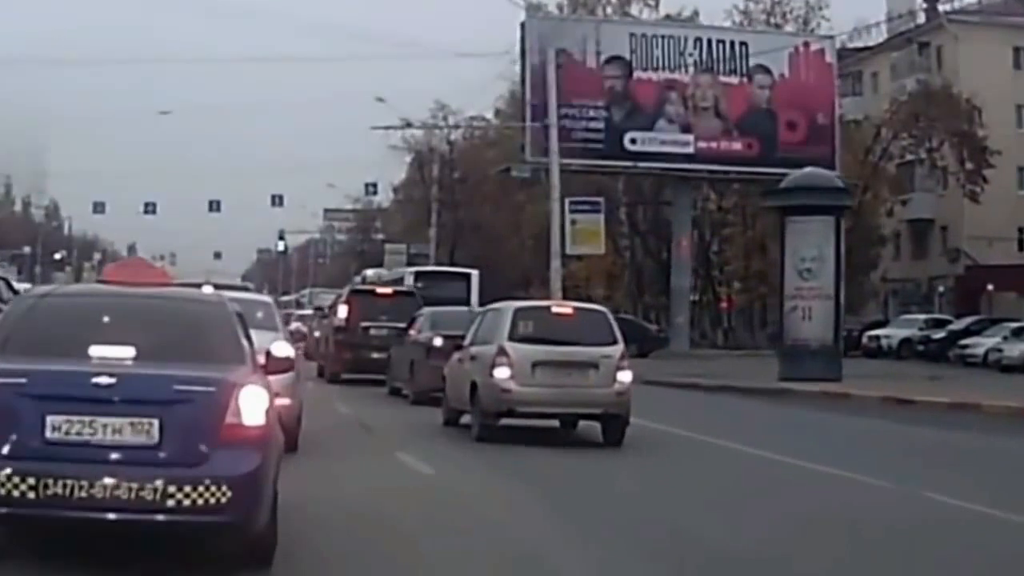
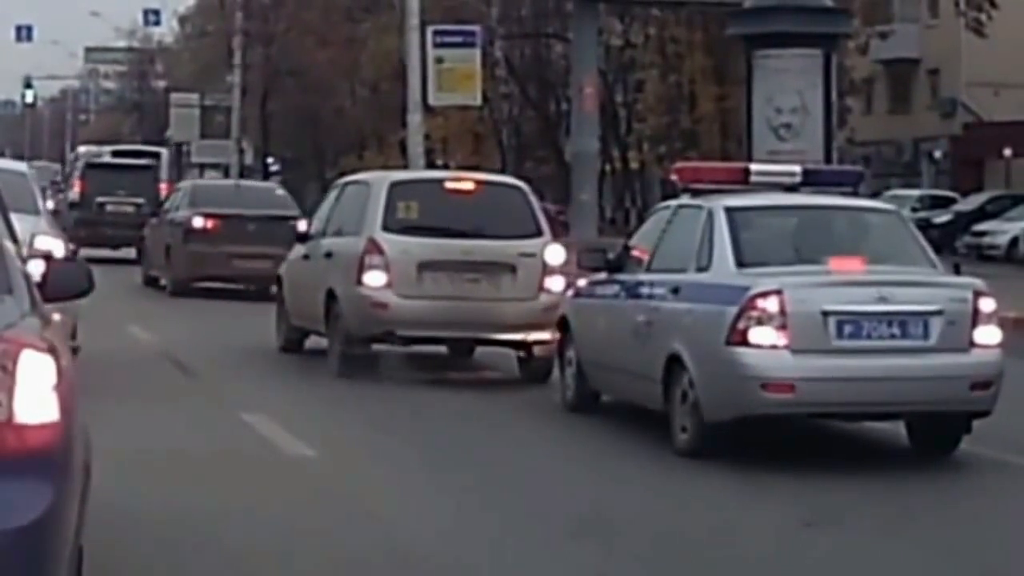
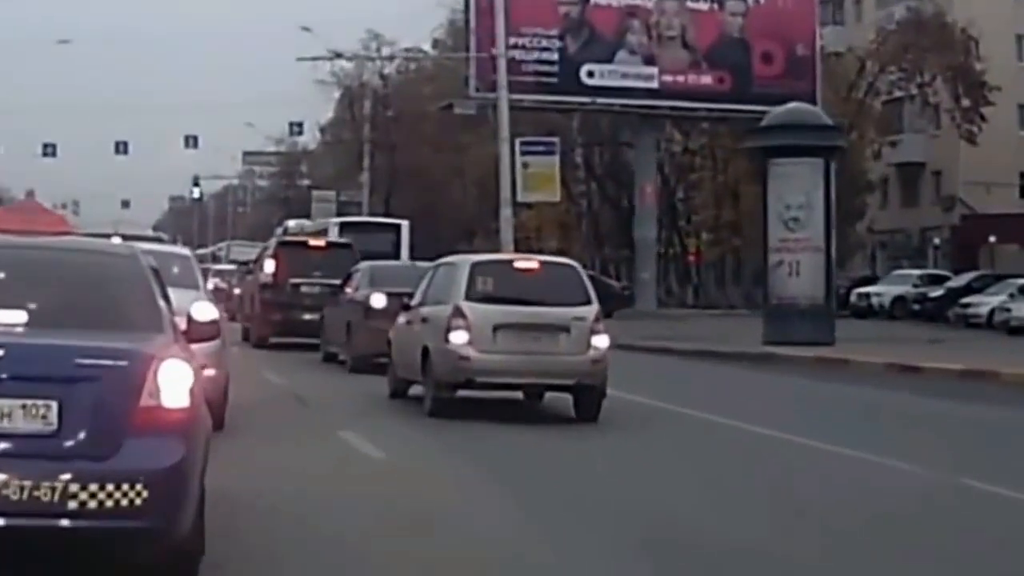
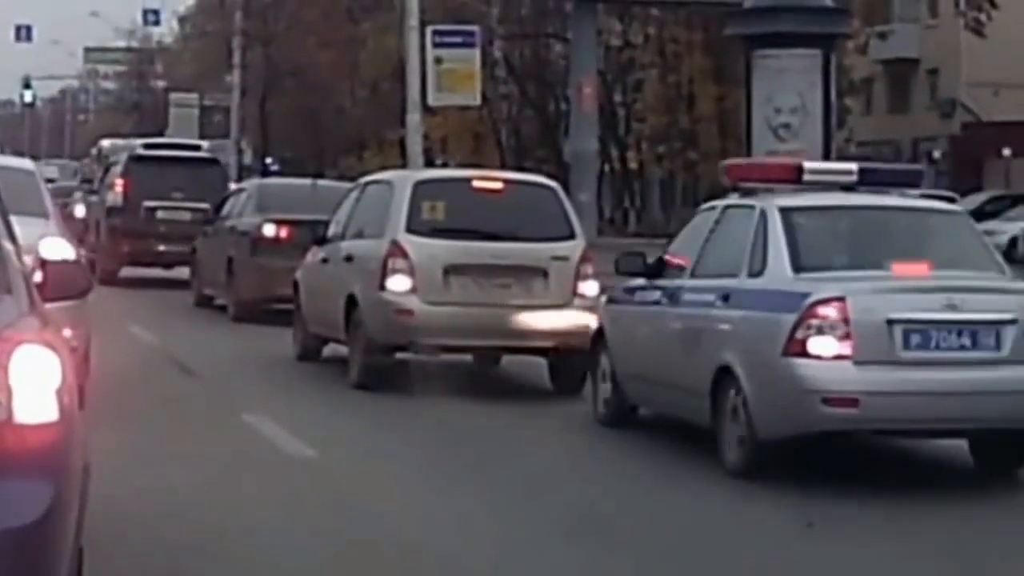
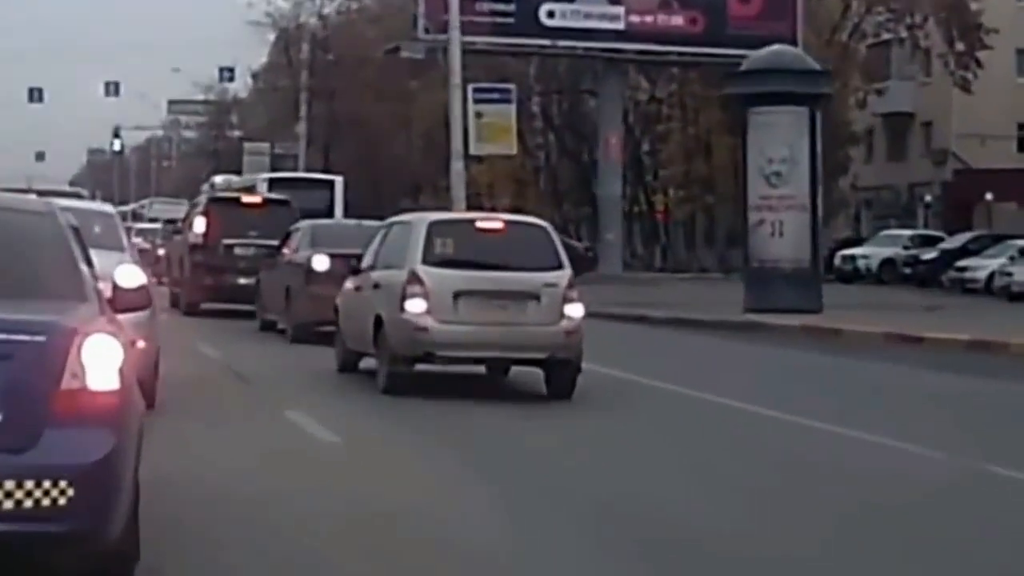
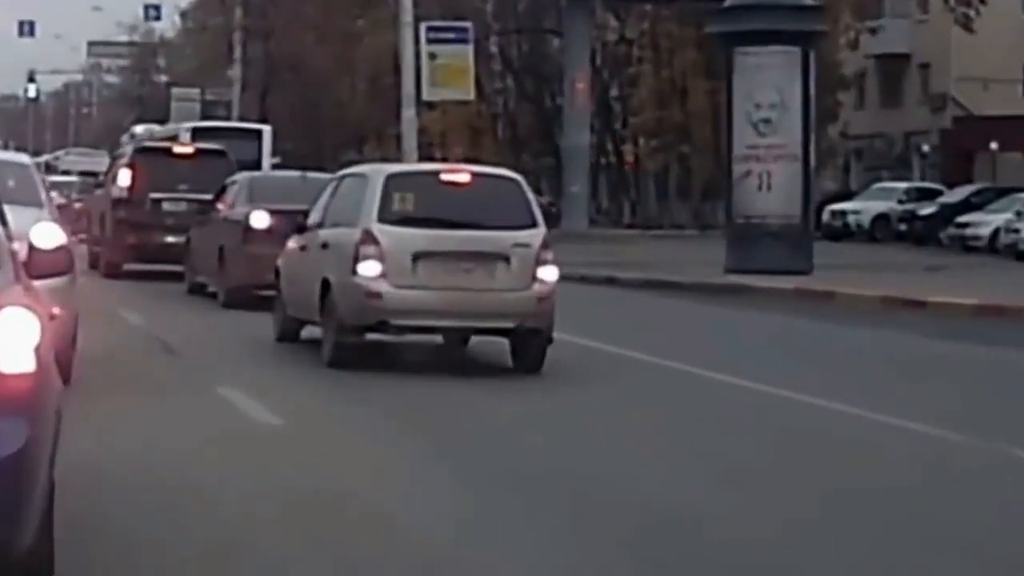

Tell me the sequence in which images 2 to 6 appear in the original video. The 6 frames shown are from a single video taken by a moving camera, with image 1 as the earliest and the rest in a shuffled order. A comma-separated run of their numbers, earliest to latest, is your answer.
3, 5, 6, 4, 2
